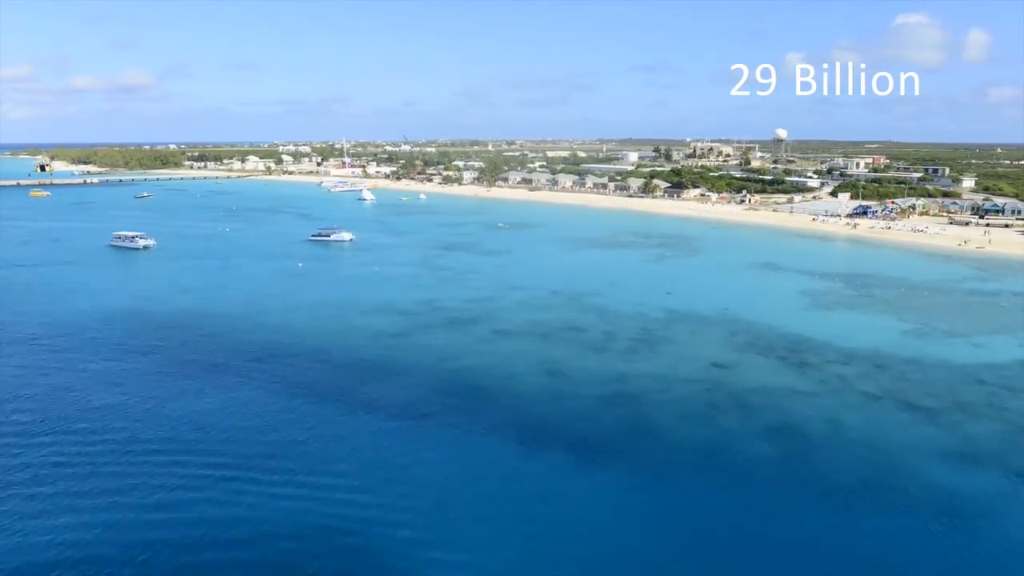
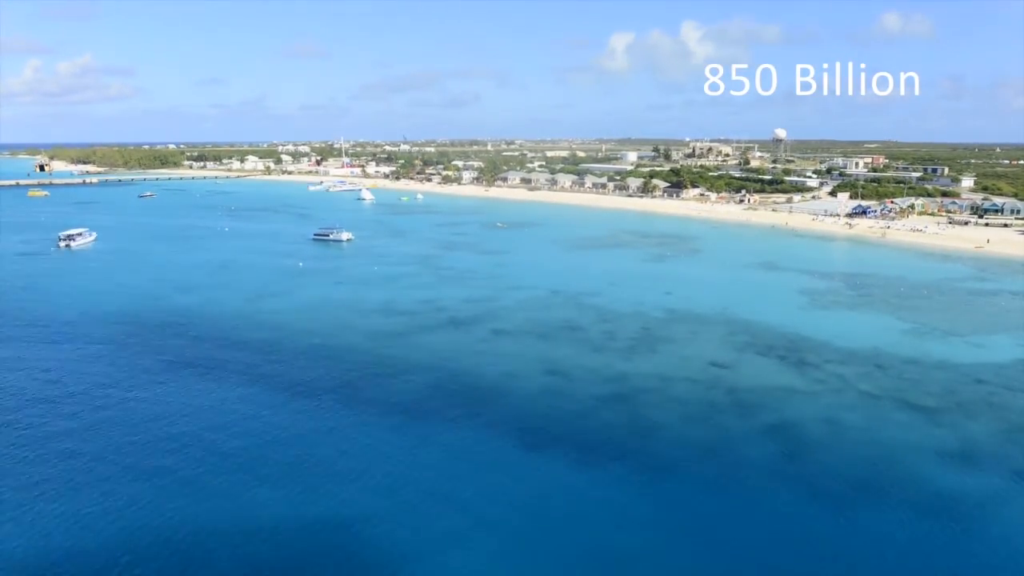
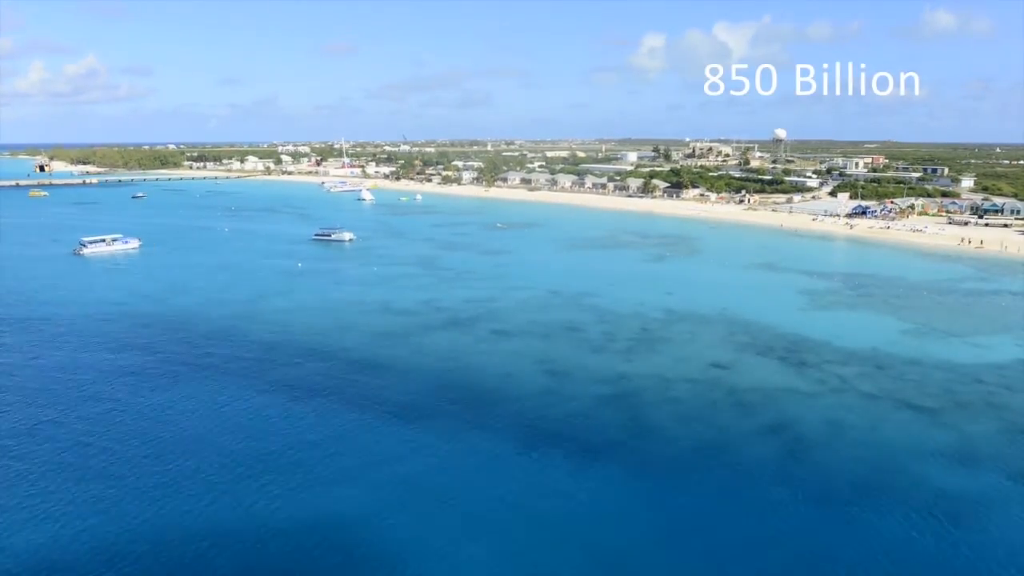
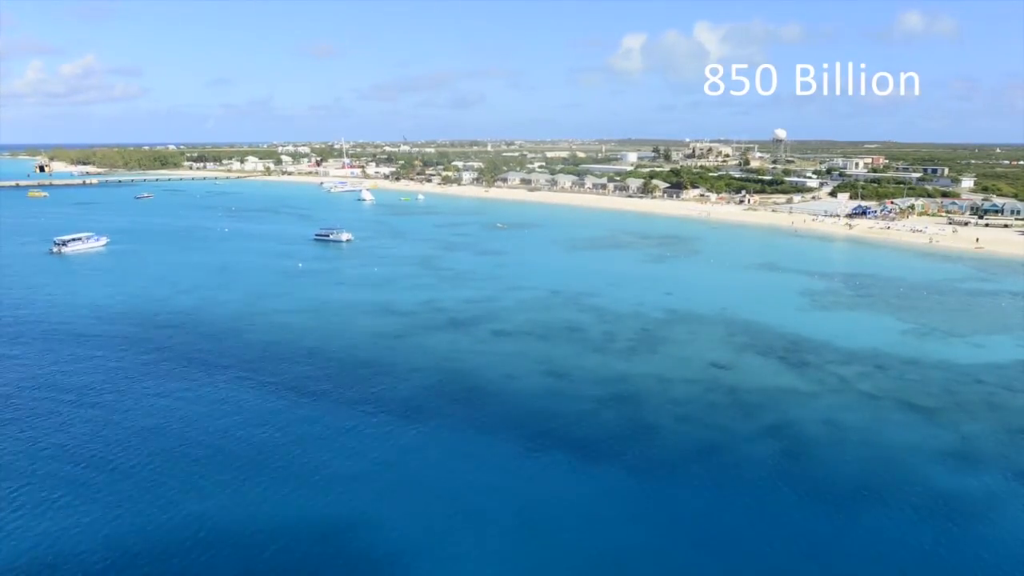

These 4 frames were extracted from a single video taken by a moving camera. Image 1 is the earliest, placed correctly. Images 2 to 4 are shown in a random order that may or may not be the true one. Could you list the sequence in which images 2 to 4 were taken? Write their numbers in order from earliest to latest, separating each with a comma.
3, 4, 2
